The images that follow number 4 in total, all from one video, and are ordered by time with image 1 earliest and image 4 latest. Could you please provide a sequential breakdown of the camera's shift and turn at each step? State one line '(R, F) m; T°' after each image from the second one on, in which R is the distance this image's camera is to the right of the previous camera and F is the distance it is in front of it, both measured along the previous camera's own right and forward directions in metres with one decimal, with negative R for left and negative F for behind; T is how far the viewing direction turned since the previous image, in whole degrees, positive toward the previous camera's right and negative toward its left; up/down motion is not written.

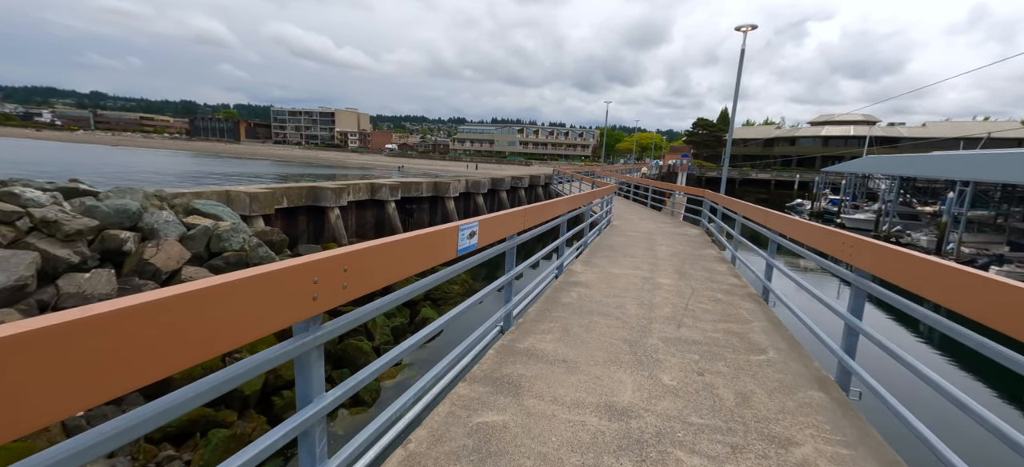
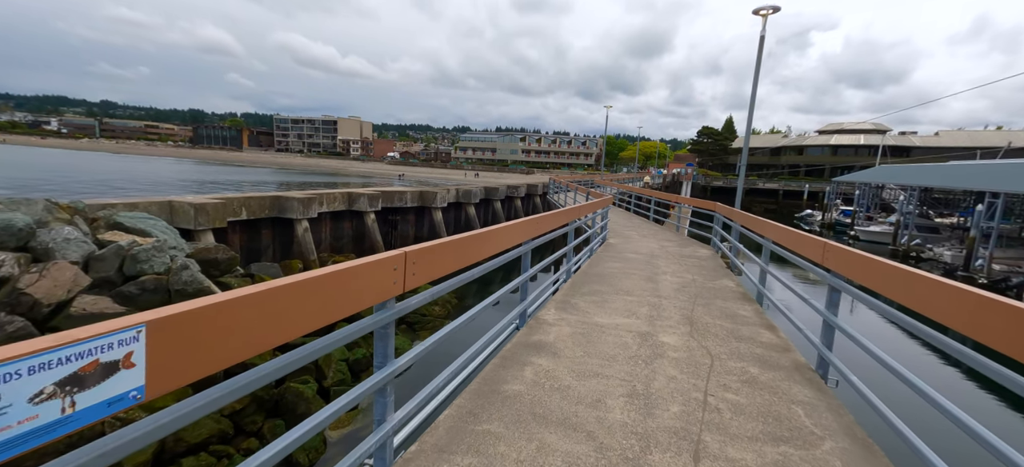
(+0.5, +1.5) m; 0°
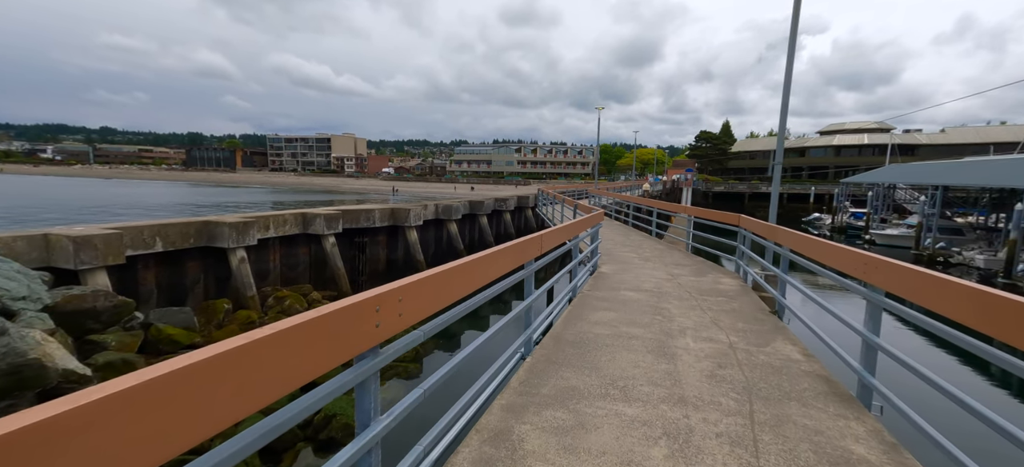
(+0.6, +2.2) m; 0°
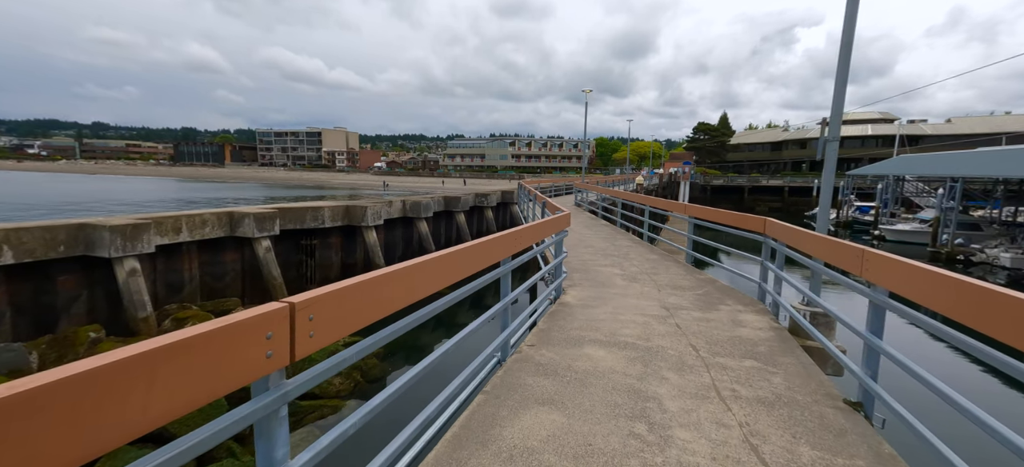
(+0.8, +2.2) m; 0°
